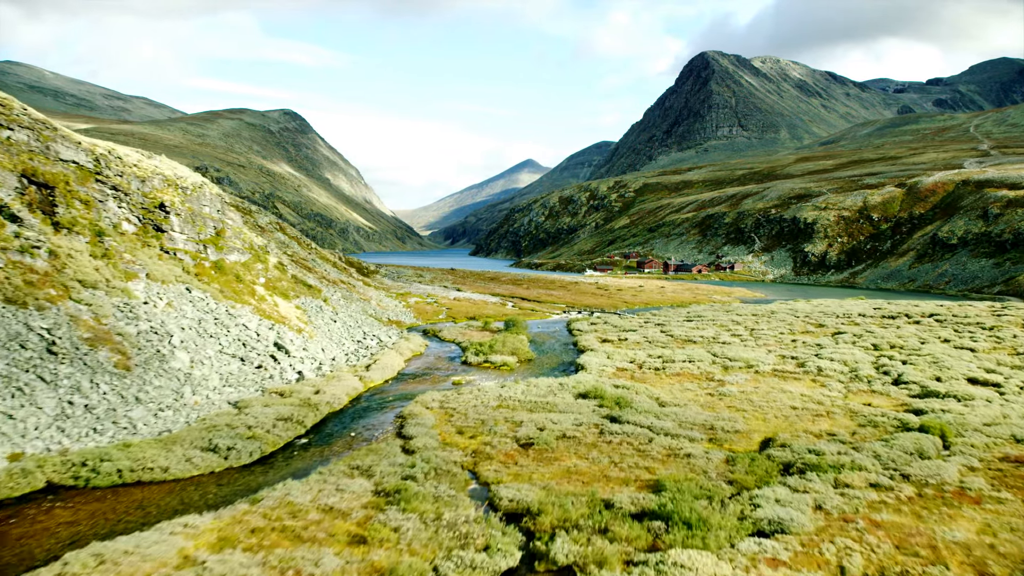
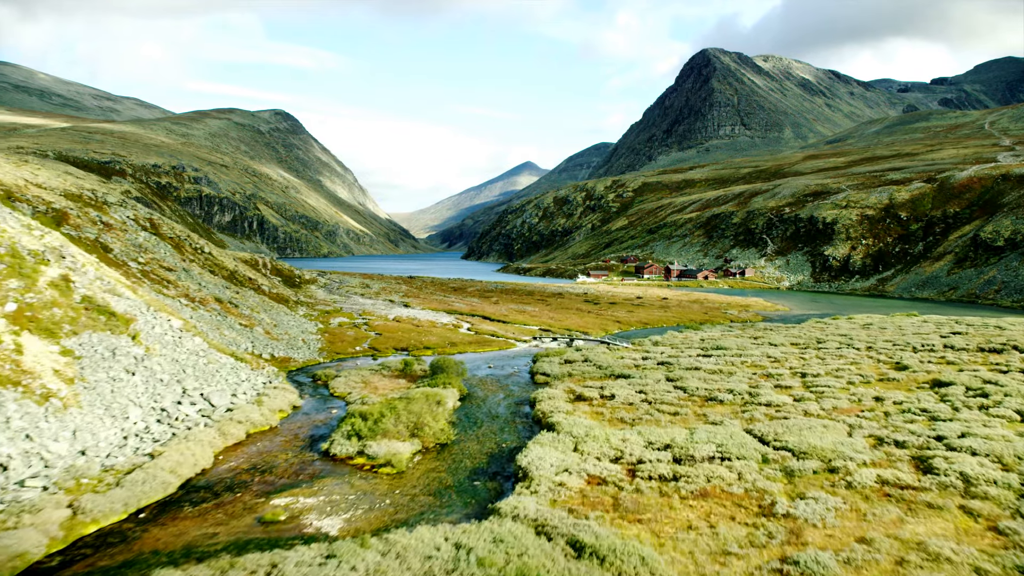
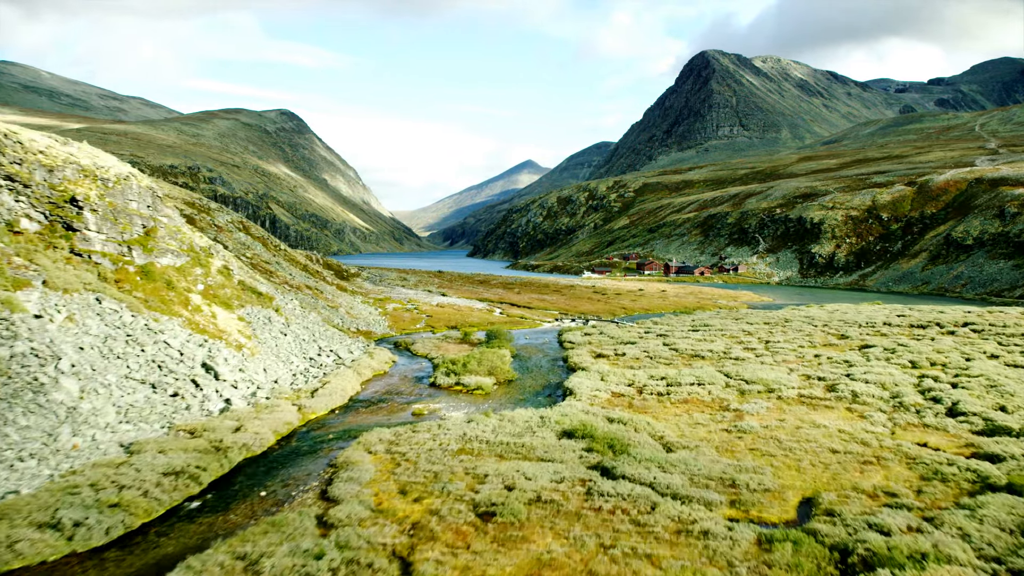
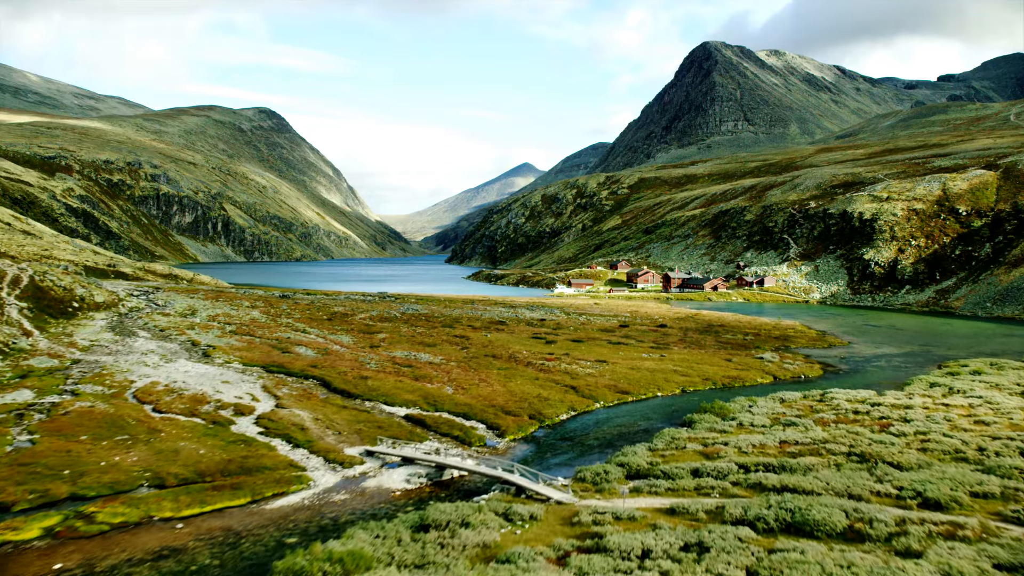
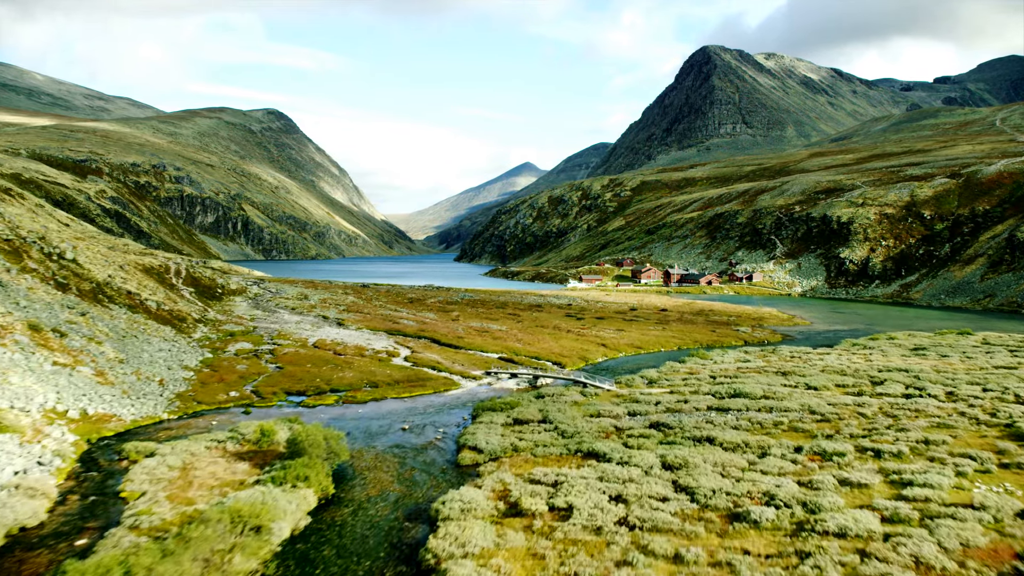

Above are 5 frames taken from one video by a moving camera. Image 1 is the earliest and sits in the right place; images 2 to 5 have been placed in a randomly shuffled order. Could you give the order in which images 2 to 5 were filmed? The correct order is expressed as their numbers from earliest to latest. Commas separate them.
3, 2, 5, 4
